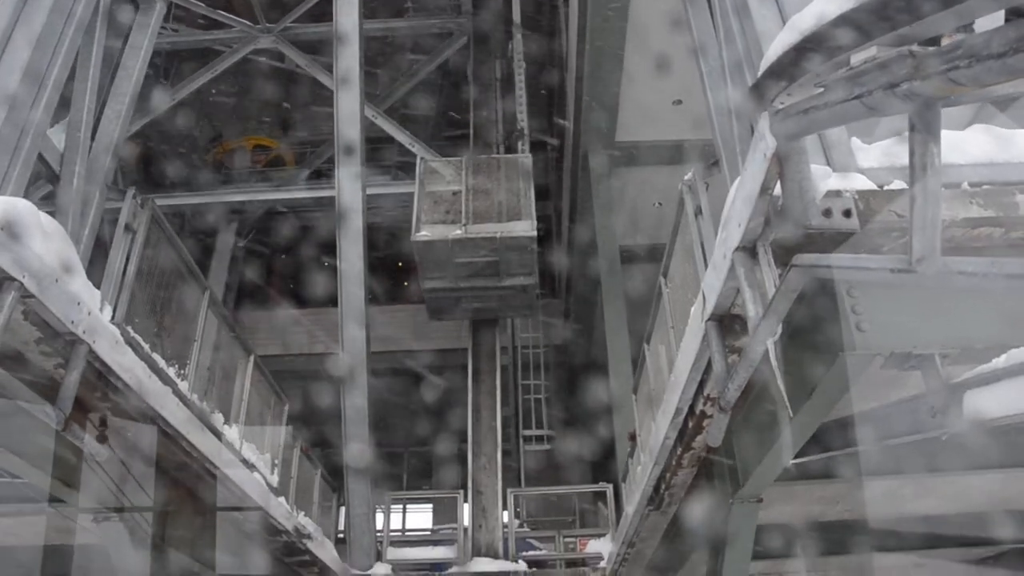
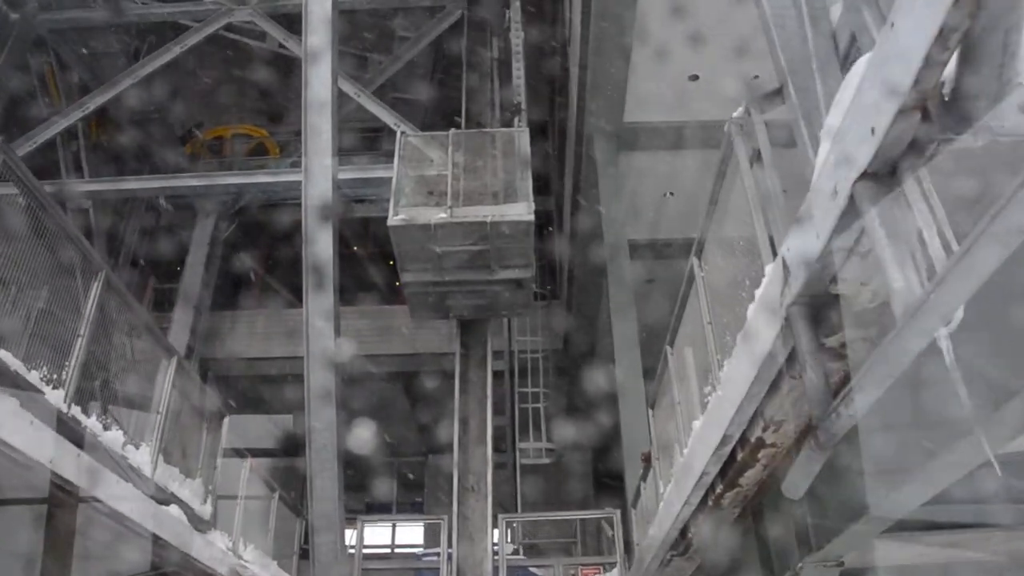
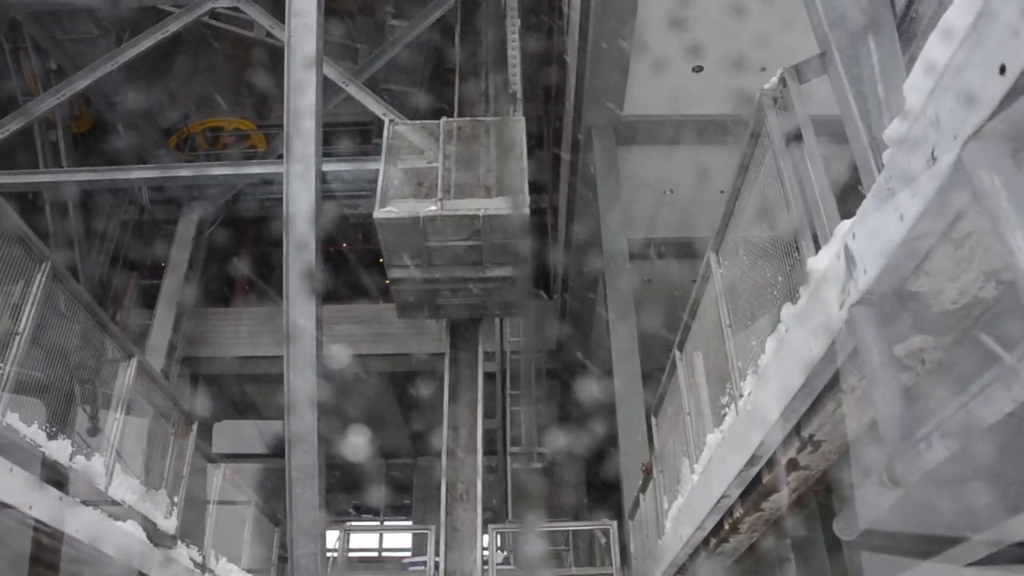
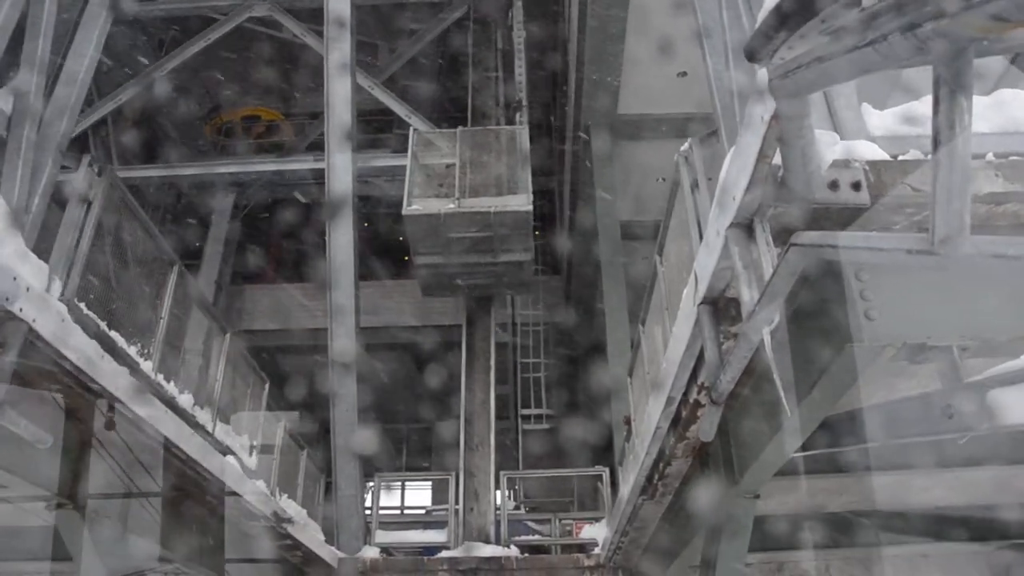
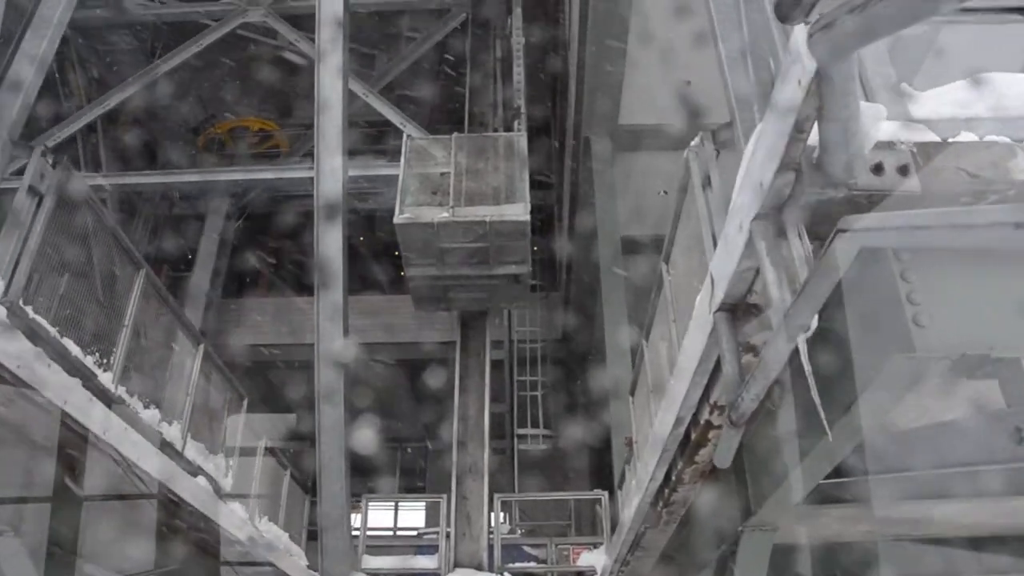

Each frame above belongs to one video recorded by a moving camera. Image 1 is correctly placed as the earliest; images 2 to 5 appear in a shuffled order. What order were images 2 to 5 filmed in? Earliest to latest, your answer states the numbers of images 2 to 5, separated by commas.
4, 5, 2, 3
